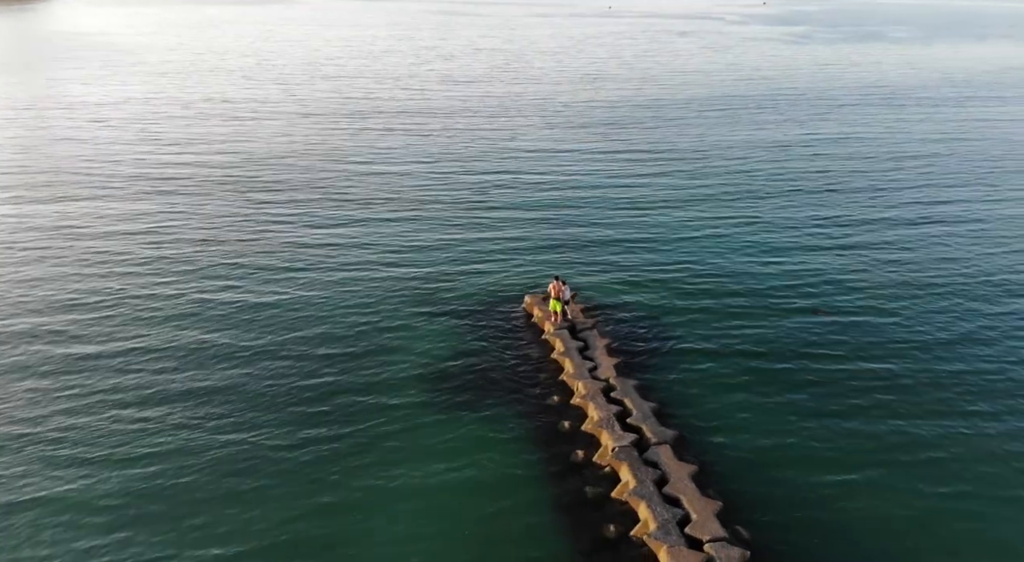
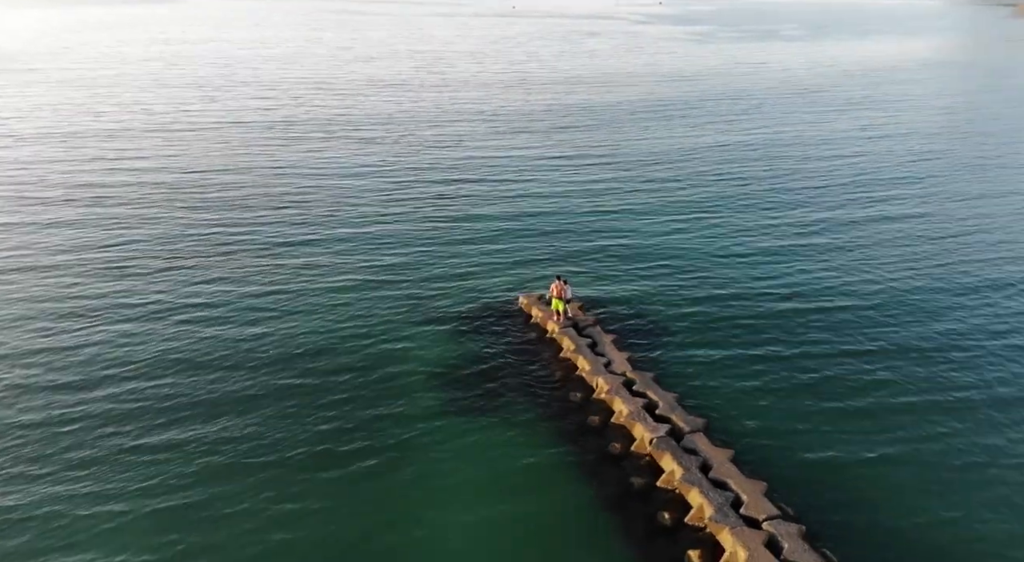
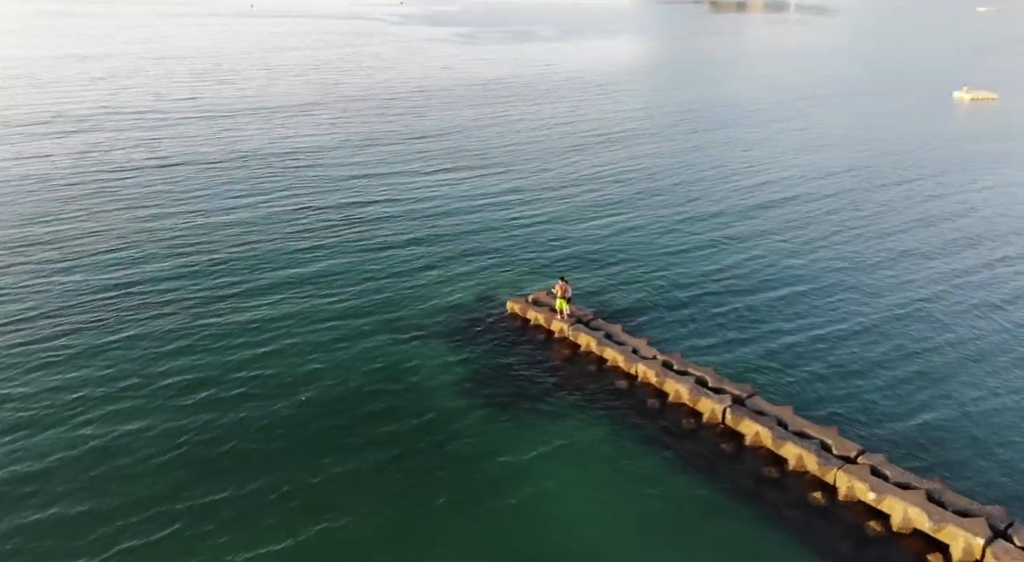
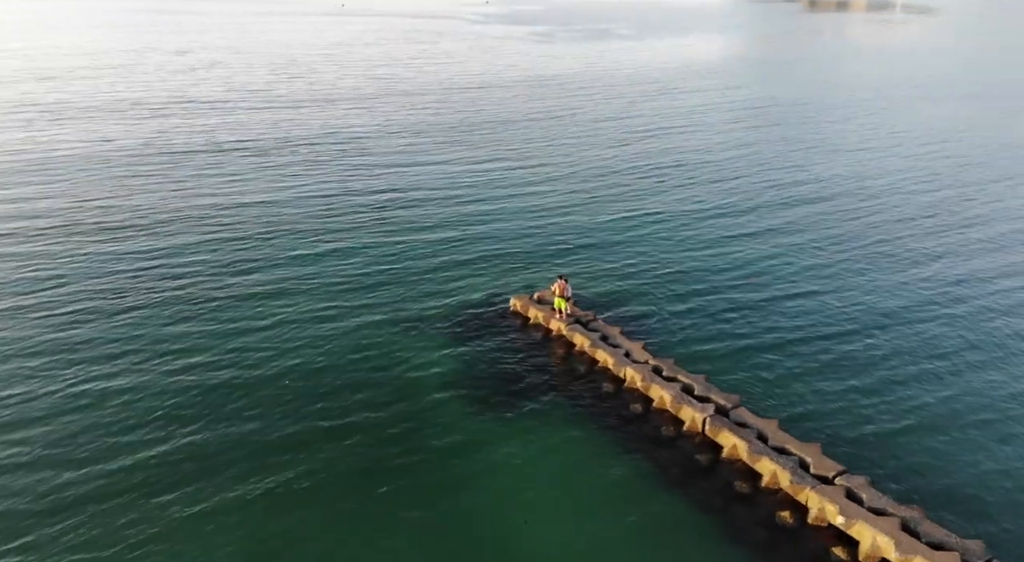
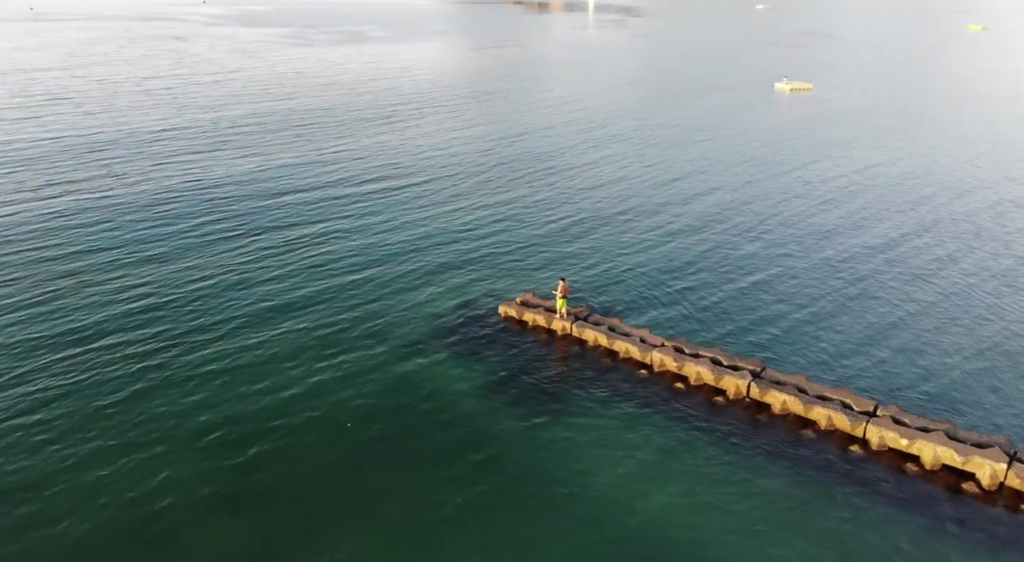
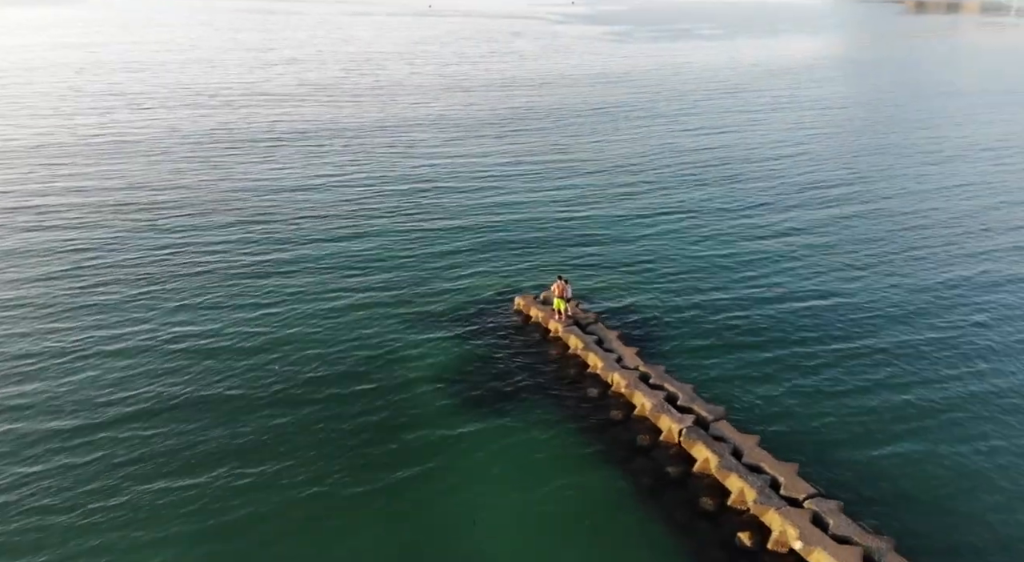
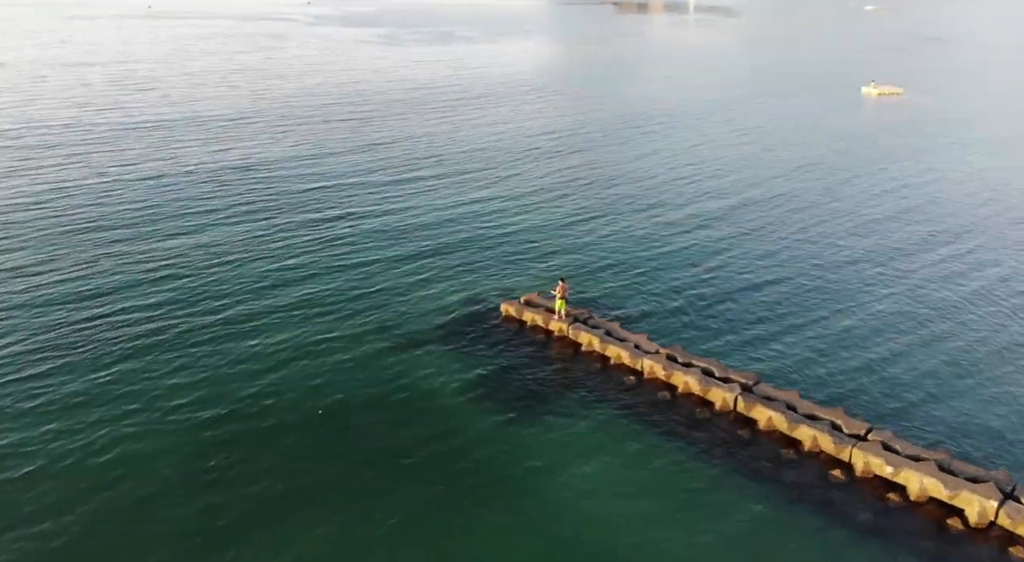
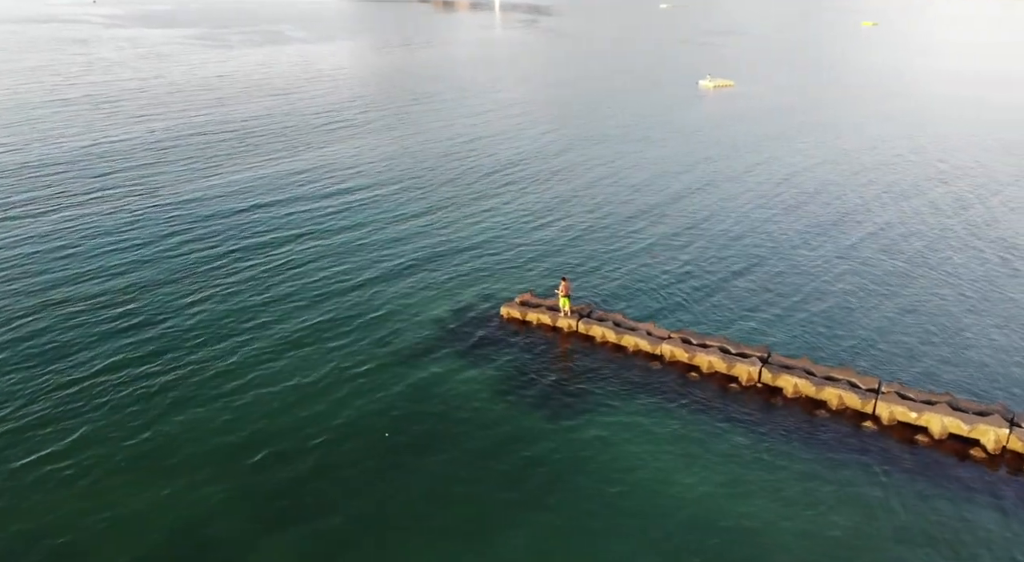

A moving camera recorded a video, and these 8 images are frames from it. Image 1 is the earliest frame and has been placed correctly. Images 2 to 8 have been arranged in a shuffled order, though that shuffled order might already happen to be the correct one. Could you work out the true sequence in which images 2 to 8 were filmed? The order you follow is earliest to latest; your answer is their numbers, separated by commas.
2, 6, 4, 3, 7, 5, 8
